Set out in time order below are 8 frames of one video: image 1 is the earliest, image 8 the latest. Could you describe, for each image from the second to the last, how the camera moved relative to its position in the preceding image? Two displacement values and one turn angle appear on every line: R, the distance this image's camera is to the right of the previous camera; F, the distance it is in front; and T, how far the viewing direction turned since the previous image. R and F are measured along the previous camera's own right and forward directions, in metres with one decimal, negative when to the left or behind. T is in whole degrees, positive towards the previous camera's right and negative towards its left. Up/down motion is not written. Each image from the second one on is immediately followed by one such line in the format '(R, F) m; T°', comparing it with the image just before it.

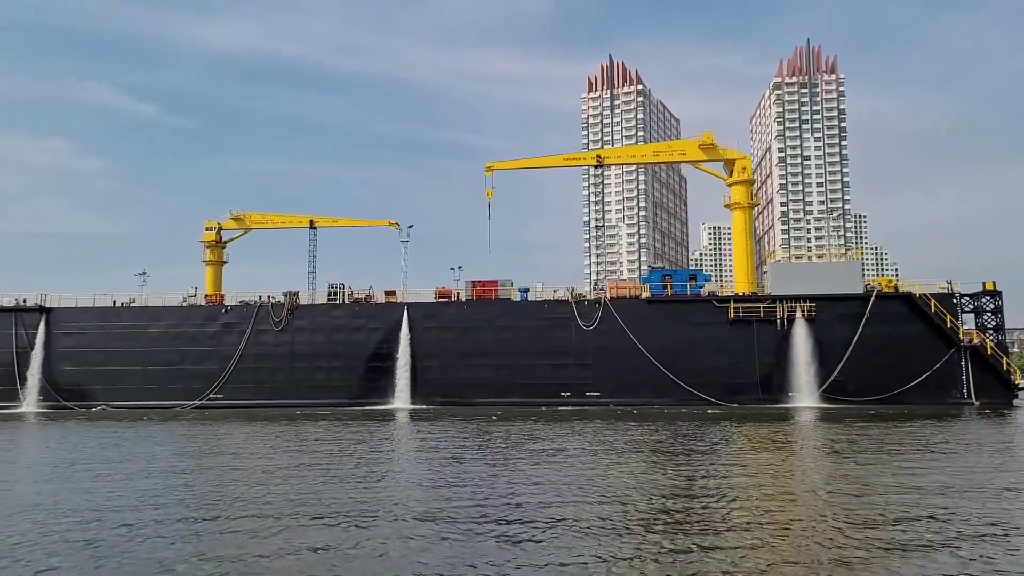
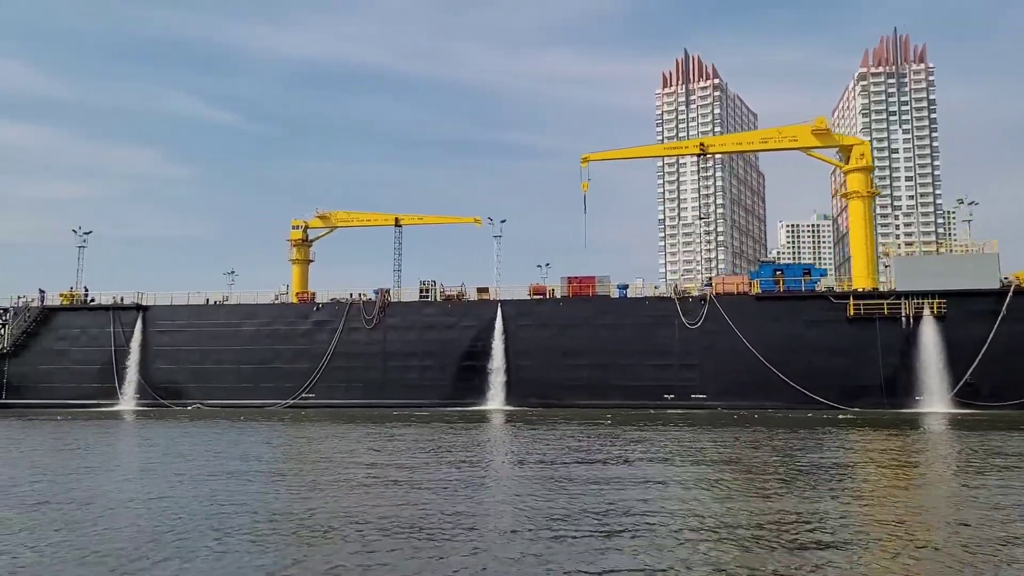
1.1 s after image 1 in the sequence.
(-1.0, +1.2) m; -5°
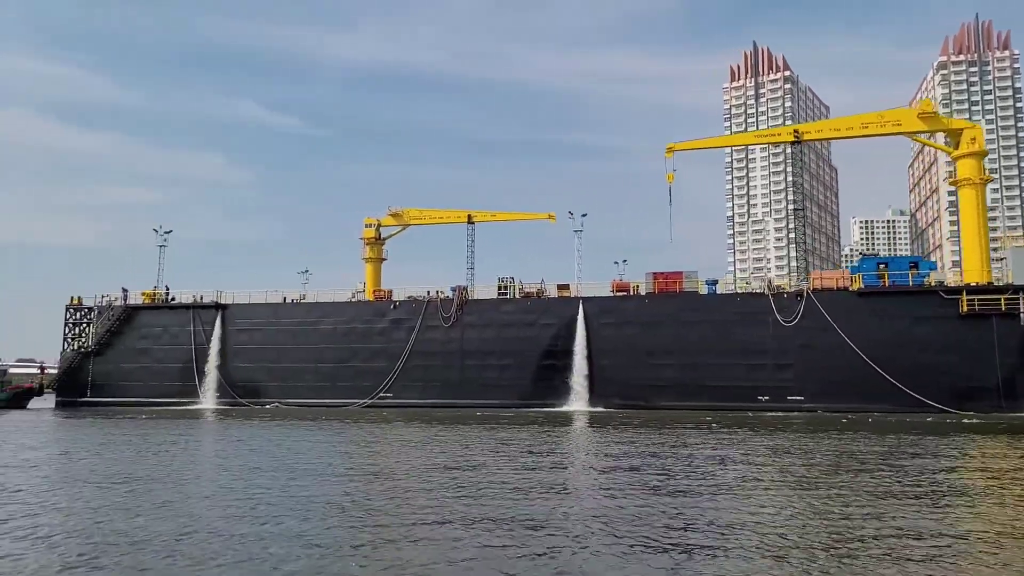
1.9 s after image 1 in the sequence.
(-0.7, +0.9) m; -4°
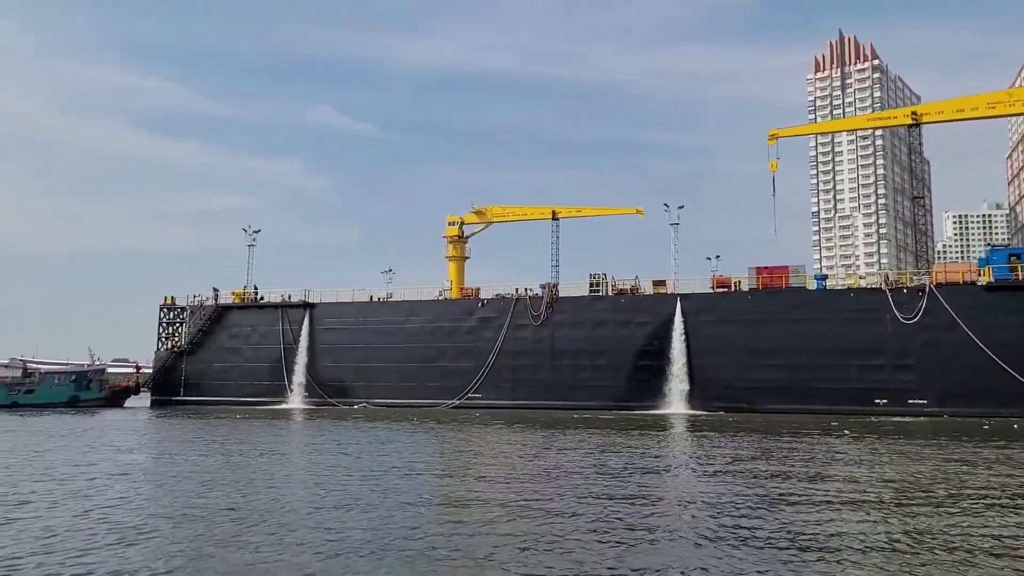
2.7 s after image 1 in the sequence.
(-0.6, +1.0) m; -5°
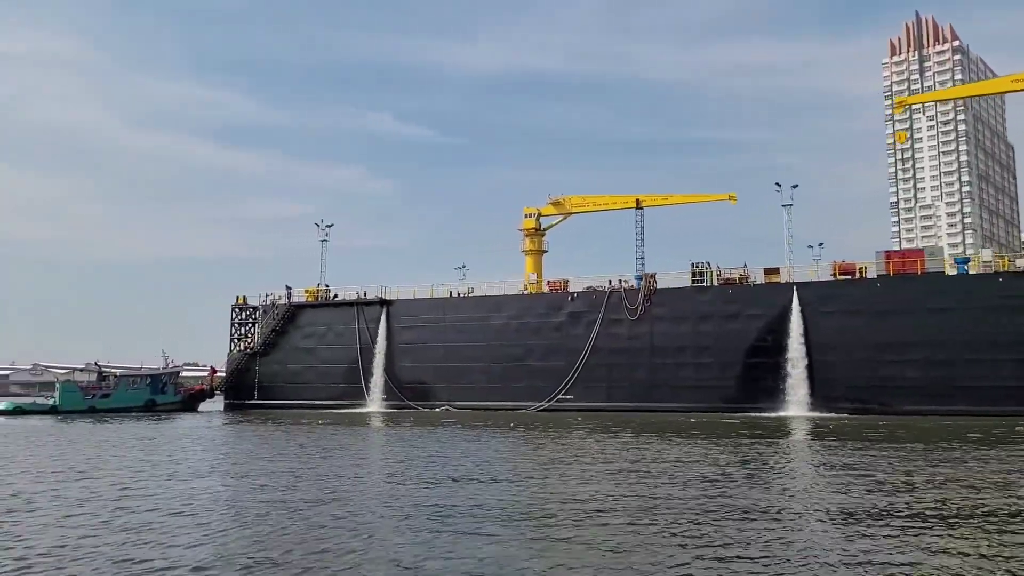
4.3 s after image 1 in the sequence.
(-1.0, +2.1) m; -4°
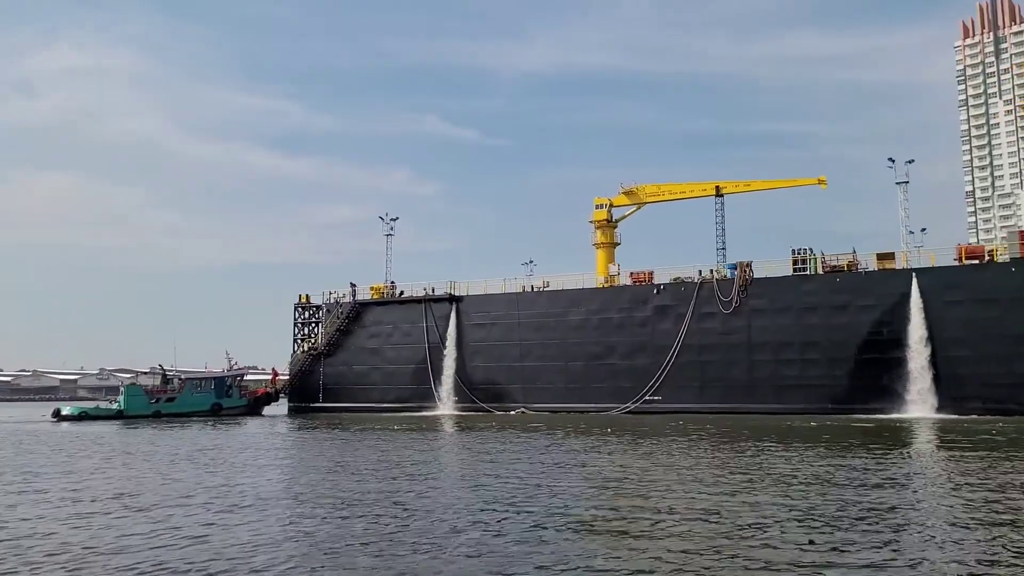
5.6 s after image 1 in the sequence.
(-0.8, +1.8) m; -4°
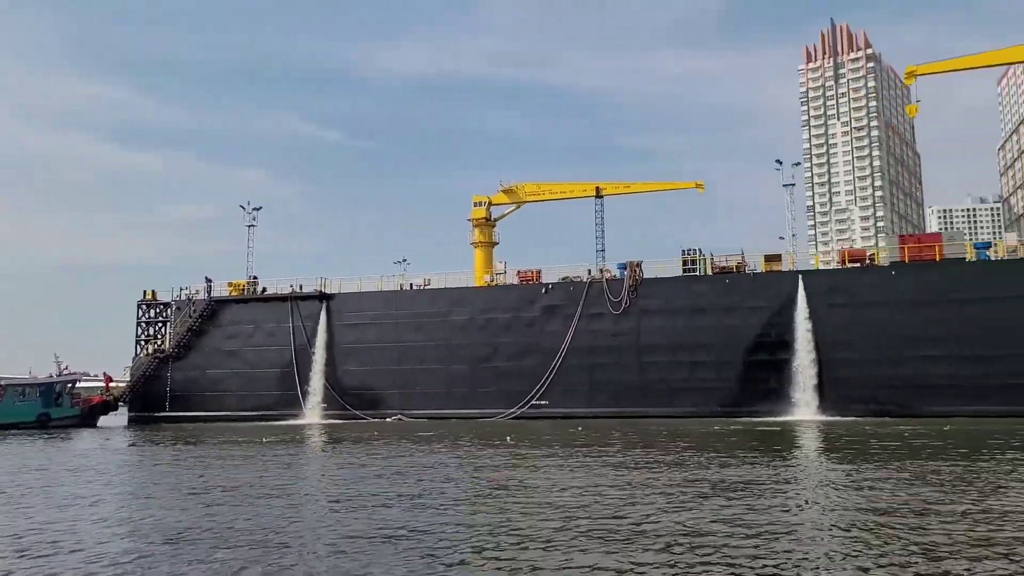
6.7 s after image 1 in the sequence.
(-0.4, +1.6) m; +10°
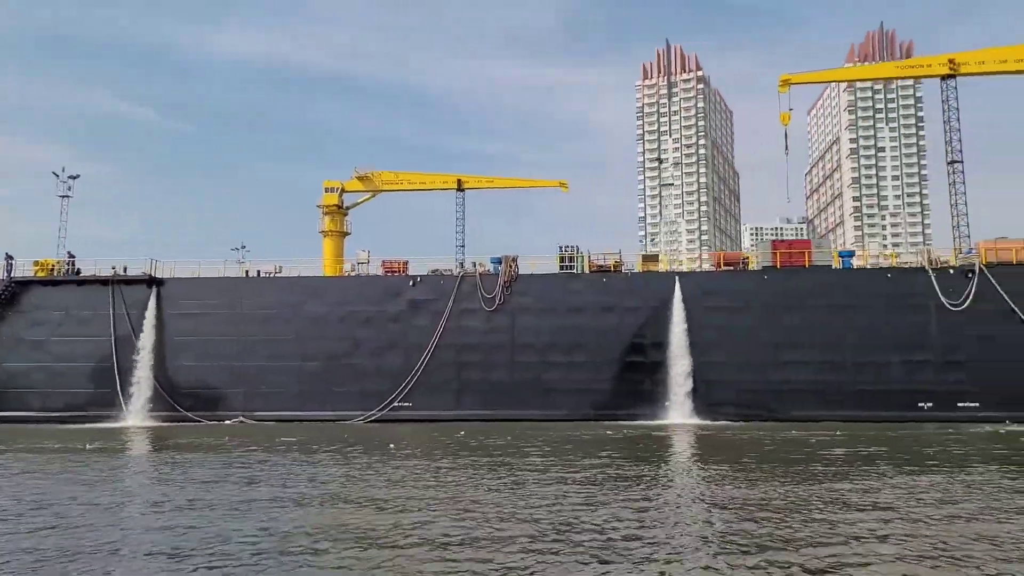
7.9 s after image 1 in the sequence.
(-0.8, +1.7) m; +12°
